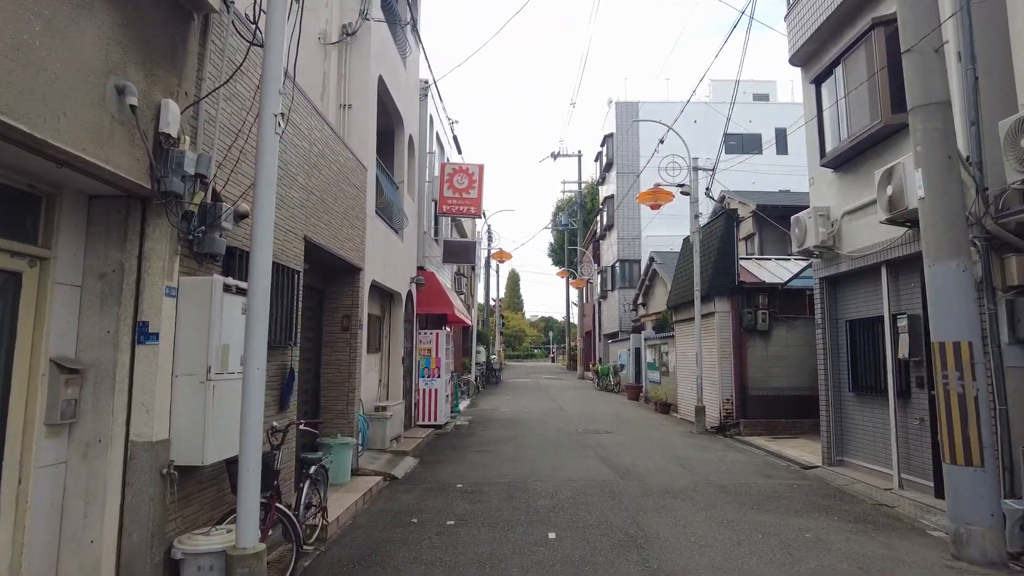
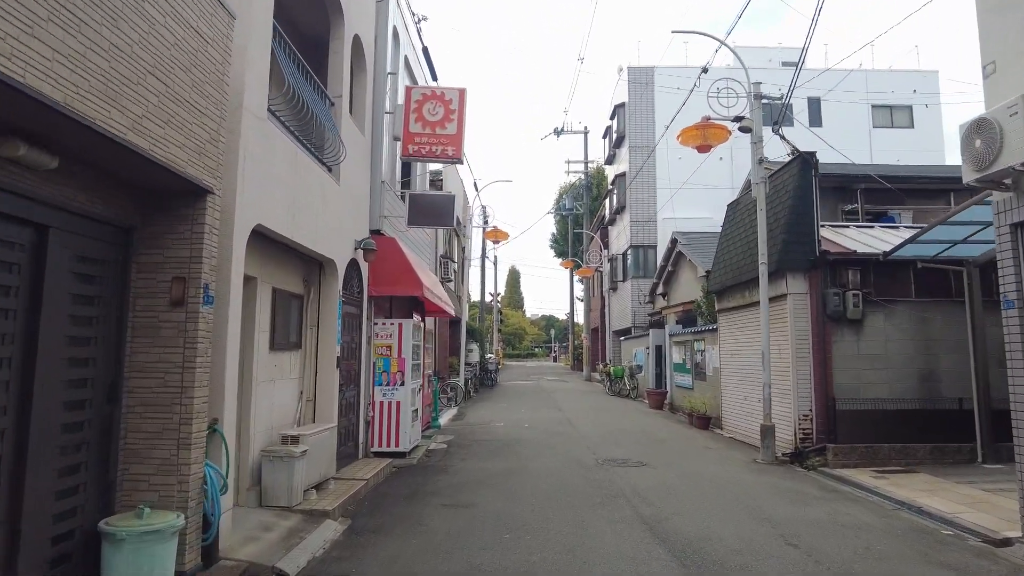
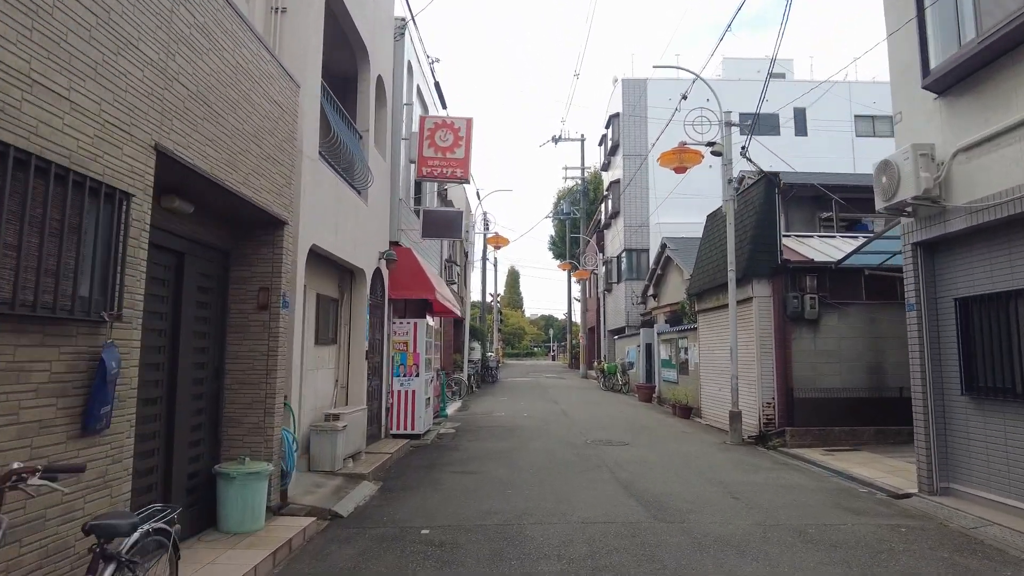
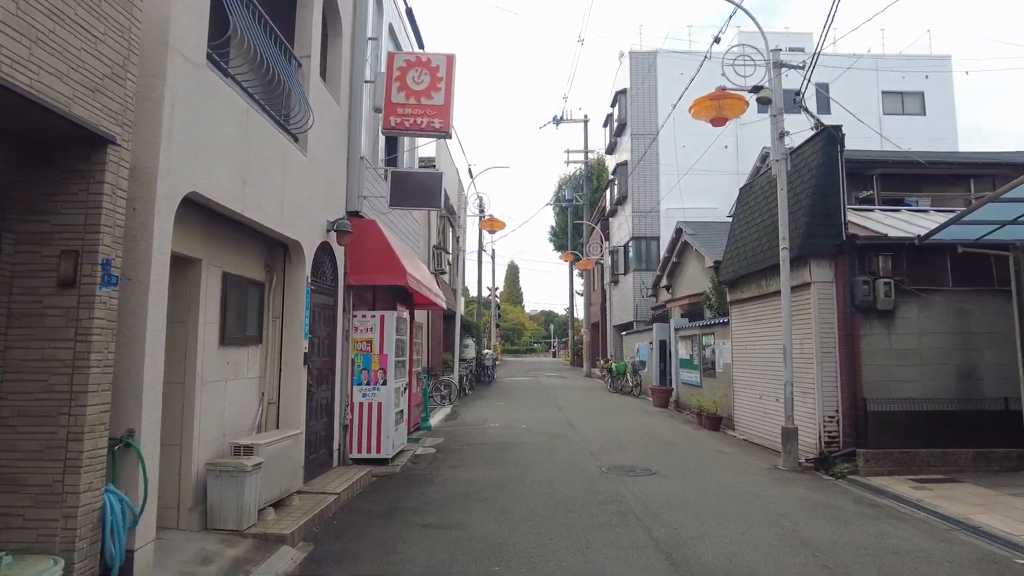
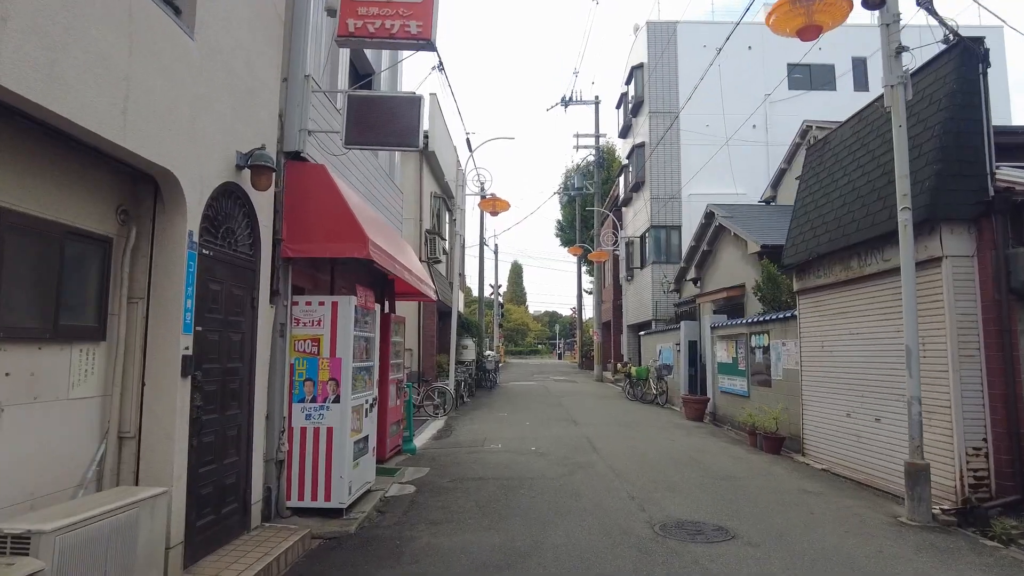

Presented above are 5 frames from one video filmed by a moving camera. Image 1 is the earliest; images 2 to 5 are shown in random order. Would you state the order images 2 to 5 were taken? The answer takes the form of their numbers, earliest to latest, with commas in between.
3, 2, 4, 5
